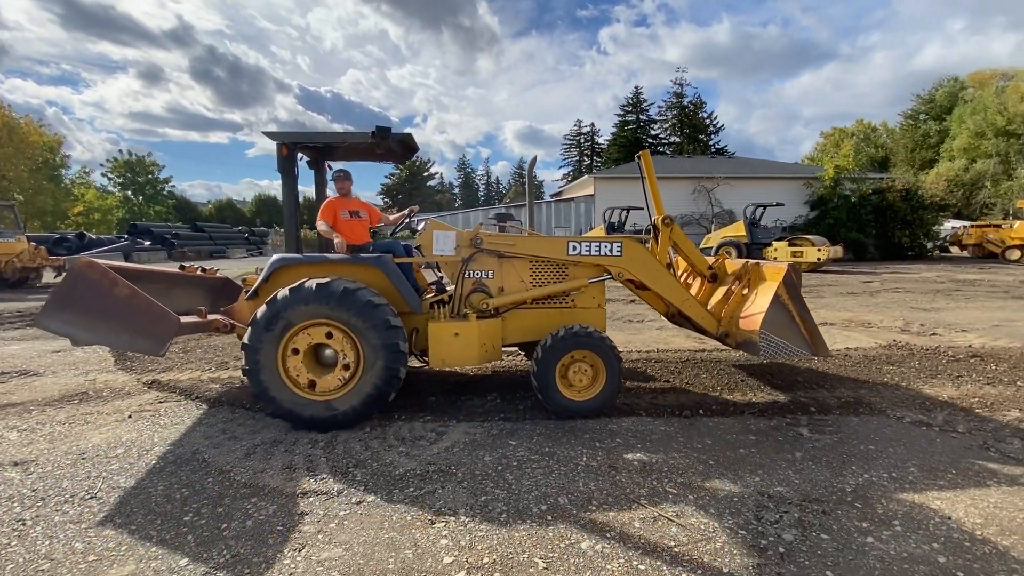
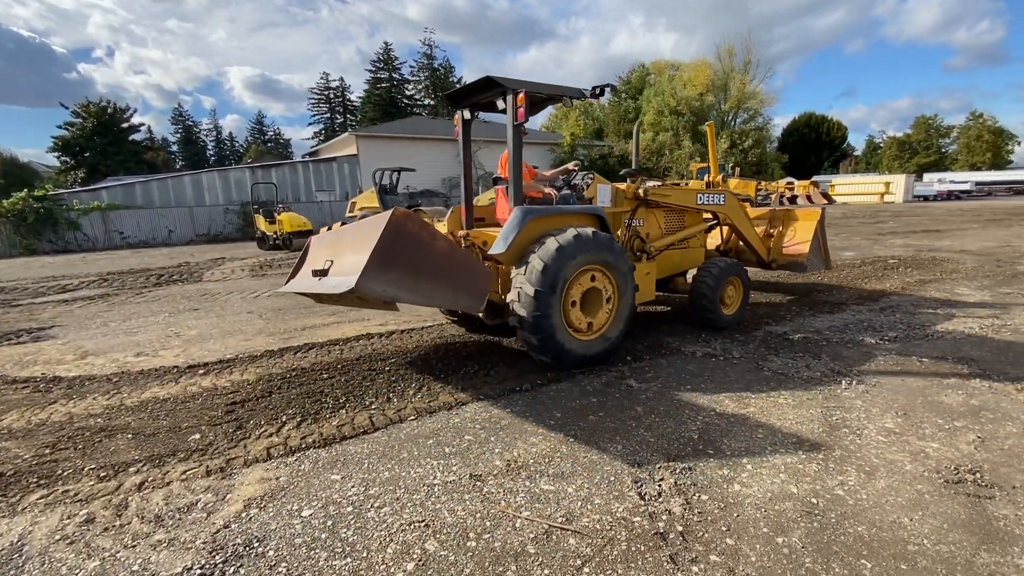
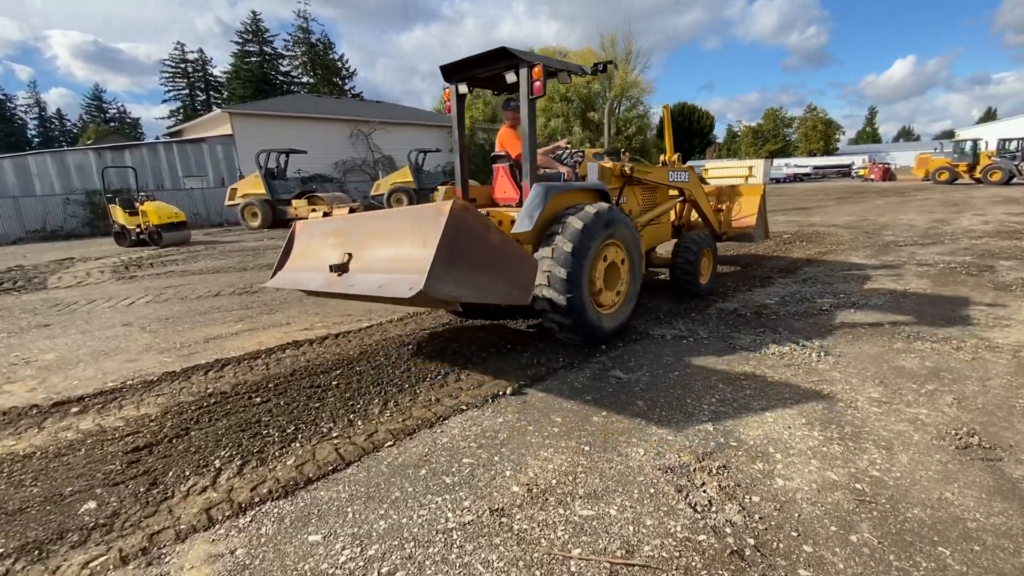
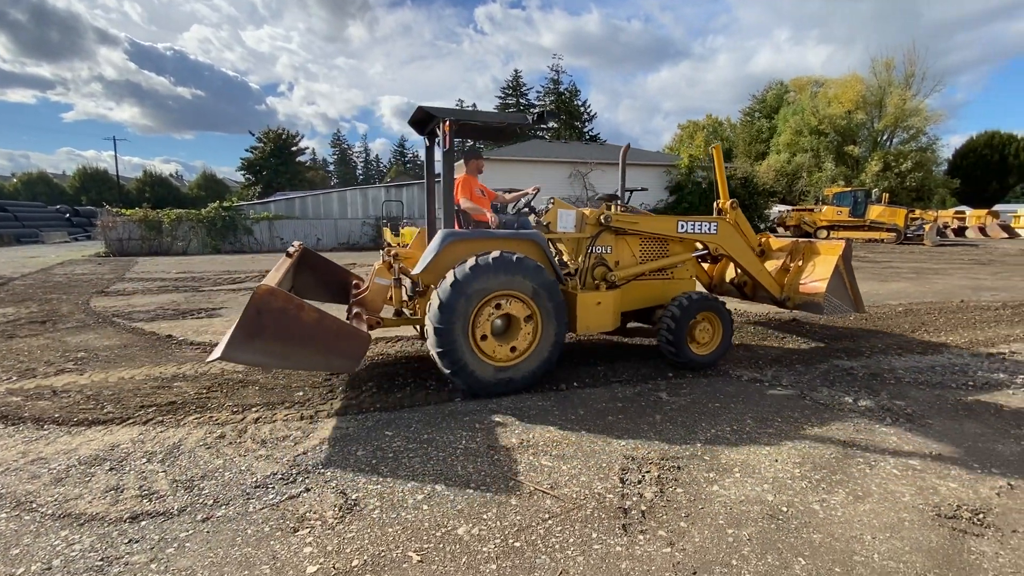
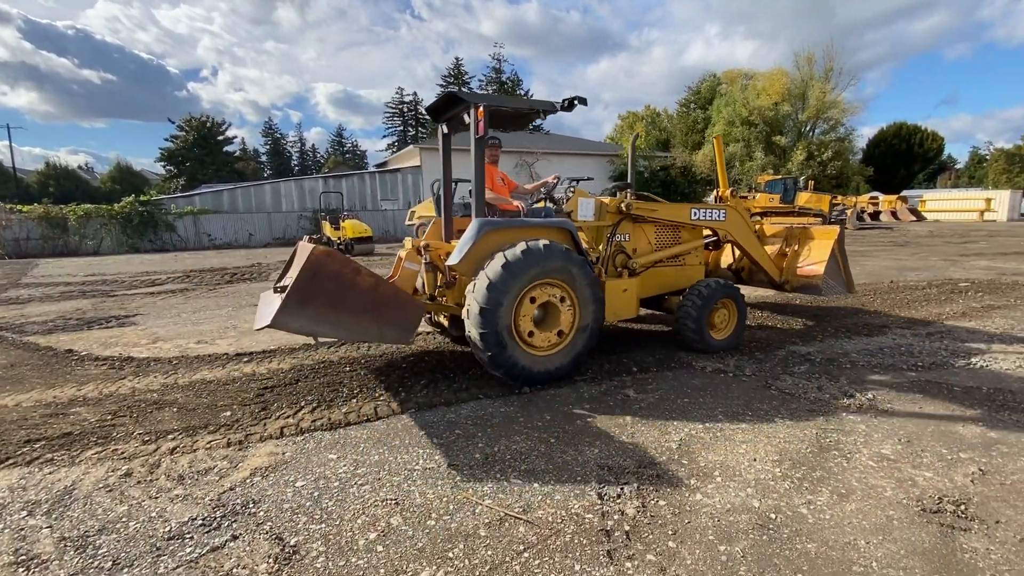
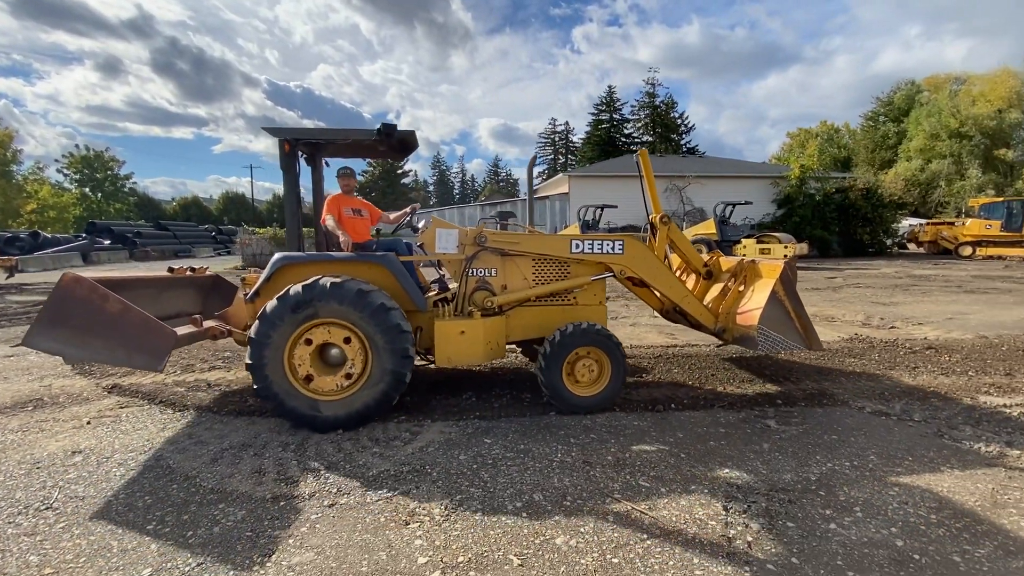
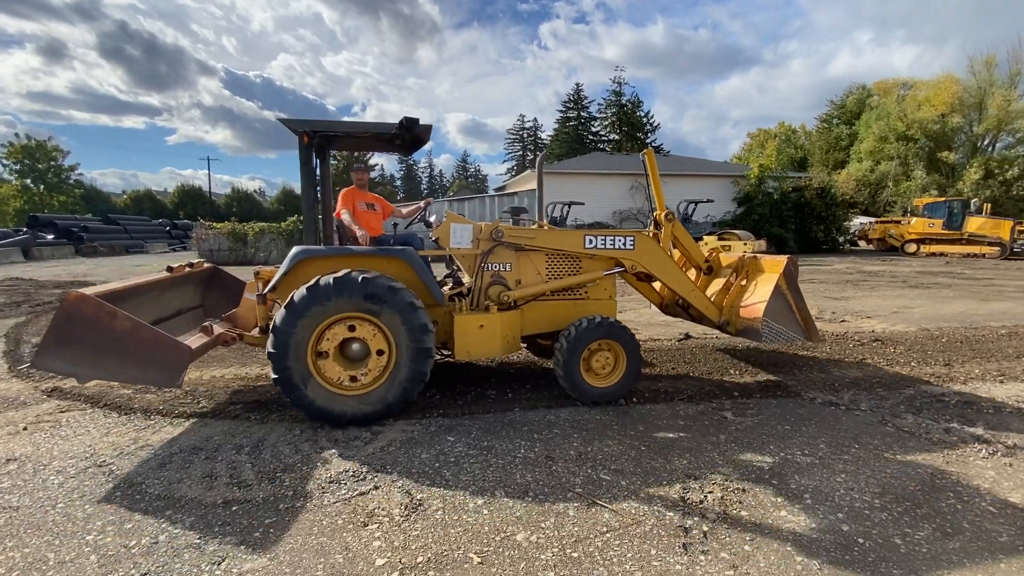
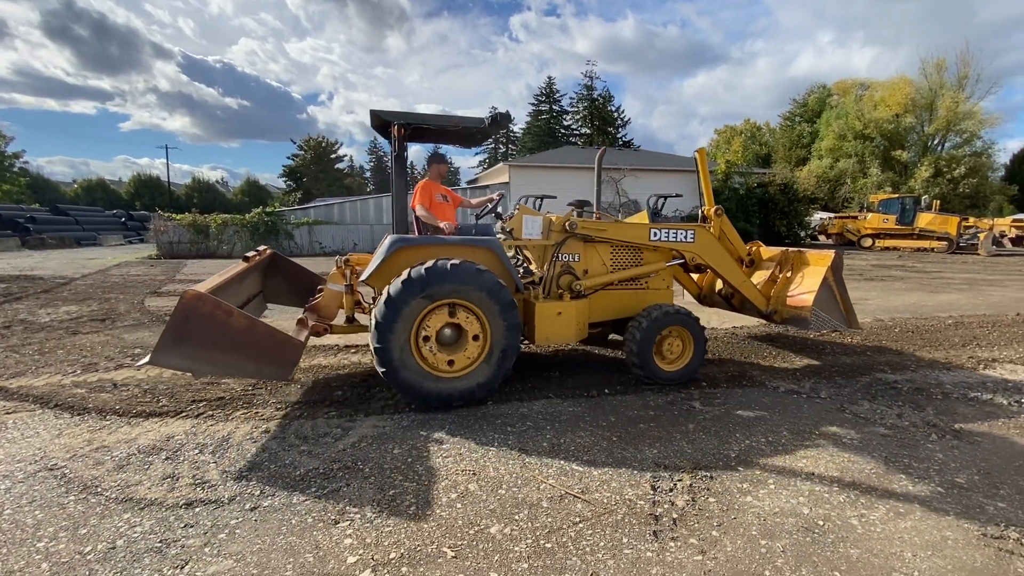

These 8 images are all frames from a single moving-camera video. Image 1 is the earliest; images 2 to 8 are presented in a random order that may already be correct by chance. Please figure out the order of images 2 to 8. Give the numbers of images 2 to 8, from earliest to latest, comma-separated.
6, 7, 8, 4, 5, 2, 3
